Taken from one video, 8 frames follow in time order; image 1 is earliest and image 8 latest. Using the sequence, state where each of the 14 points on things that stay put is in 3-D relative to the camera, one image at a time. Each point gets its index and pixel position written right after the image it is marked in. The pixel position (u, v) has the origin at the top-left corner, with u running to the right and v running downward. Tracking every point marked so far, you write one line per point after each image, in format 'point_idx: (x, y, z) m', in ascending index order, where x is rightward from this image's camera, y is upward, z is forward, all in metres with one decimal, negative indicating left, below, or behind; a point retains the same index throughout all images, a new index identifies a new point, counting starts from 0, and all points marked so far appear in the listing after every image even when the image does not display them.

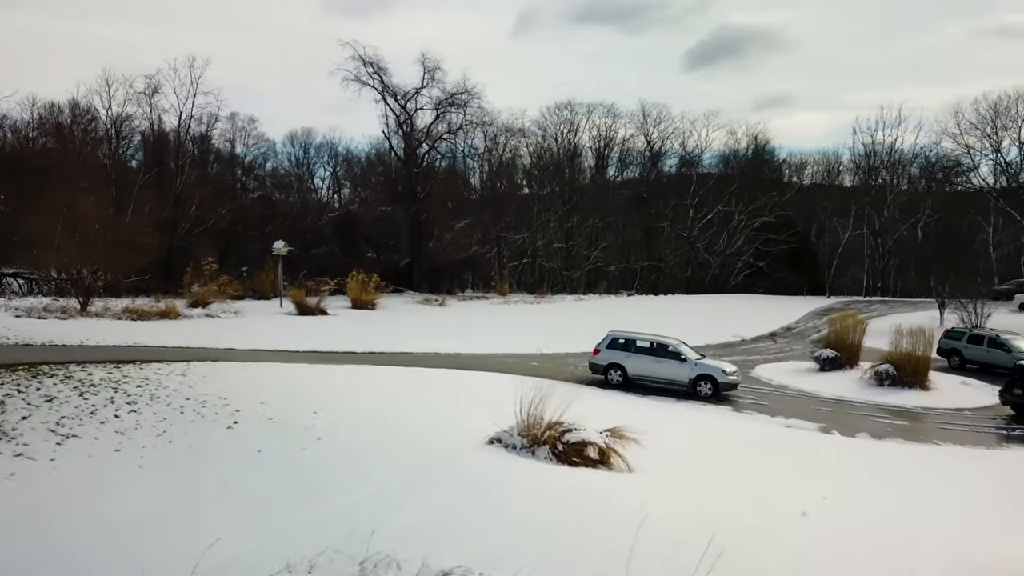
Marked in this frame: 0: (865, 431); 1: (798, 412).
0: (+8.2, -3.4, +16.7) m
1: (+7.3, -3.2, +18.0) m
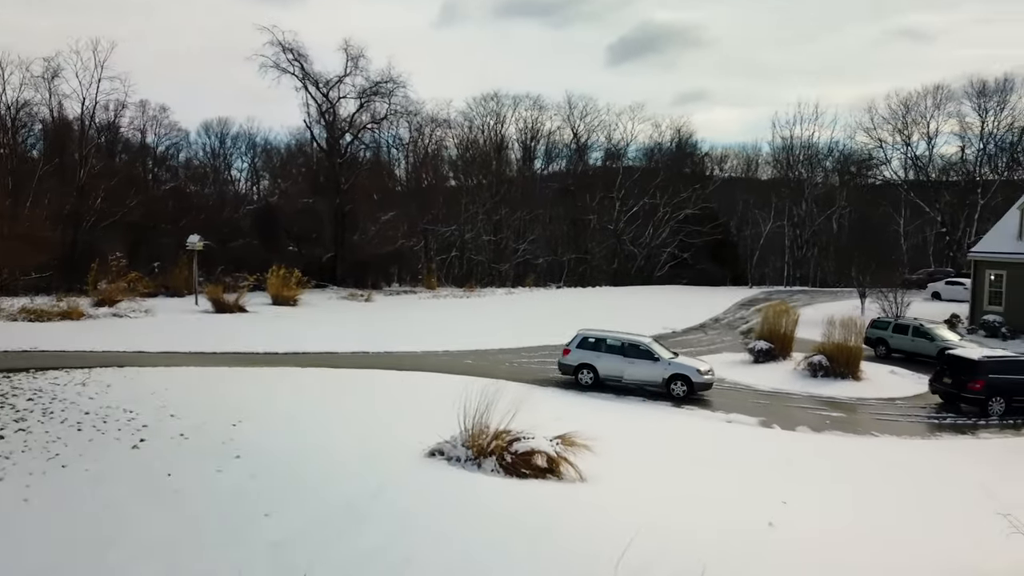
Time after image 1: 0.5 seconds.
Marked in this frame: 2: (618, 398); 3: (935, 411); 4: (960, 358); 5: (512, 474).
0: (+6.8, -3.2, +16.6) m
1: (+5.8, -3.0, +17.9) m
2: (+2.8, -2.9, +17.8) m
3: (+10.6, -3.1, +17.8) m
4: (+11.1, -1.8, +17.5) m
5: (0.0, -2.5, +9.5) m
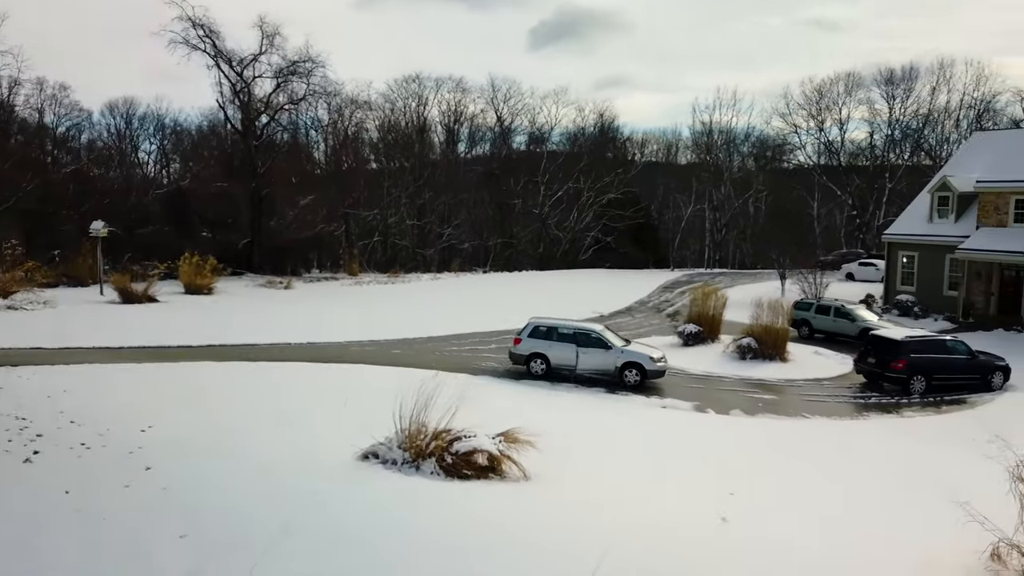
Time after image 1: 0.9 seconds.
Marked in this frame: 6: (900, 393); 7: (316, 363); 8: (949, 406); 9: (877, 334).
0: (+5.3, -2.8, +16.7) m
1: (+4.1, -2.6, +17.8) m
2: (+1.2, -2.5, +17.5) m
3: (+8.9, -2.6, +18.3) m
4: (+9.4, -1.3, +18.0) m
5: (-0.7, -2.3, +8.9) m
6: (+9.8, -2.7, +17.9) m
7: (-5.3, -2.0, +19.1) m
8: (+10.2, -2.9, +16.5) m
9: (+9.4, -1.2, +18.3) m
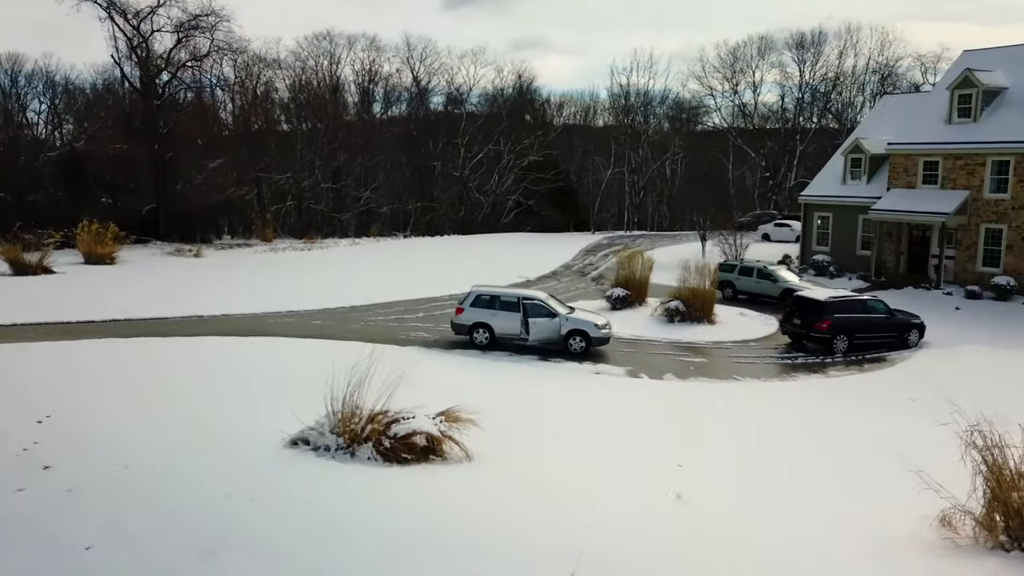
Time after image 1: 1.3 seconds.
0: (+3.7, -2.0, +16.8) m
1: (+2.4, -1.7, +17.7) m
2: (-0.5, -1.8, +17.1) m
3: (+7.2, -1.6, +18.7) m
4: (+7.7, -0.3, +18.4) m
5: (-1.4, -2.0, +8.3) m
6: (+8.1, -1.7, +18.5) m
7: (-7.0, -1.3, +18.0) m
8: (+8.7, -1.9, +17.1) m
9: (+7.6, -0.2, +18.7) m
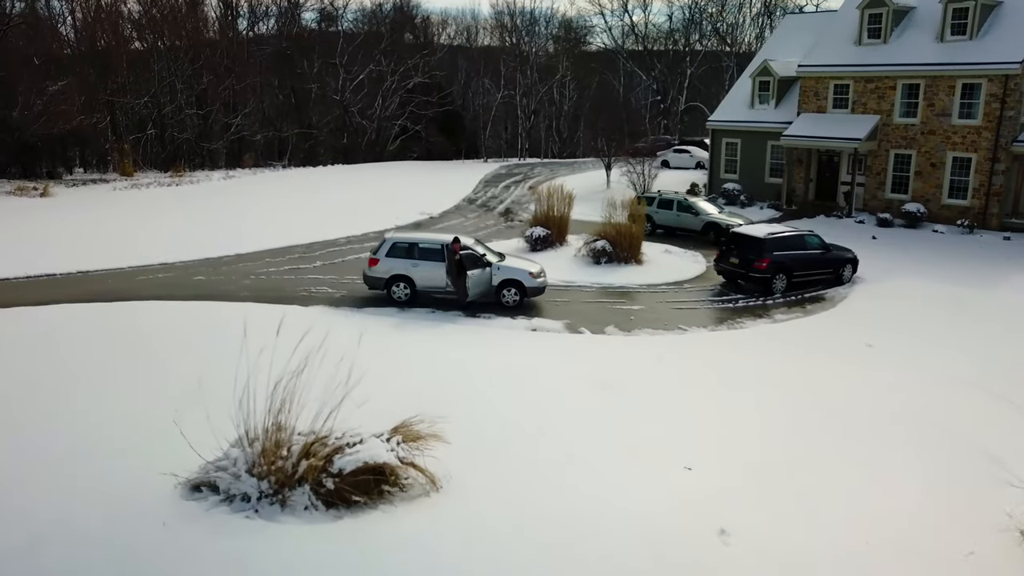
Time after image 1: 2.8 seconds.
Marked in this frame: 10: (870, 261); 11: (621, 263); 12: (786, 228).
0: (+2.1, -0.8, +15.3) m
1: (+0.7, -0.5, +16.1) m
2: (-2.1, -0.7, +15.0) m
3: (+5.2, -0.1, +17.7) m
4: (+5.7, +1.2, +17.4) m
5: (-1.6, -1.9, +6.2) m
6: (+6.1, -0.1, +17.6) m
7: (-8.7, -0.4, +14.8) m
8: (+6.9, -0.4, +16.4) m
9: (+5.6, +1.4, +17.6) m
10: (+10.1, +0.8, +20.0) m
11: (+3.1, +0.7, +19.9) m
12: (+6.8, +1.5, +17.7) m
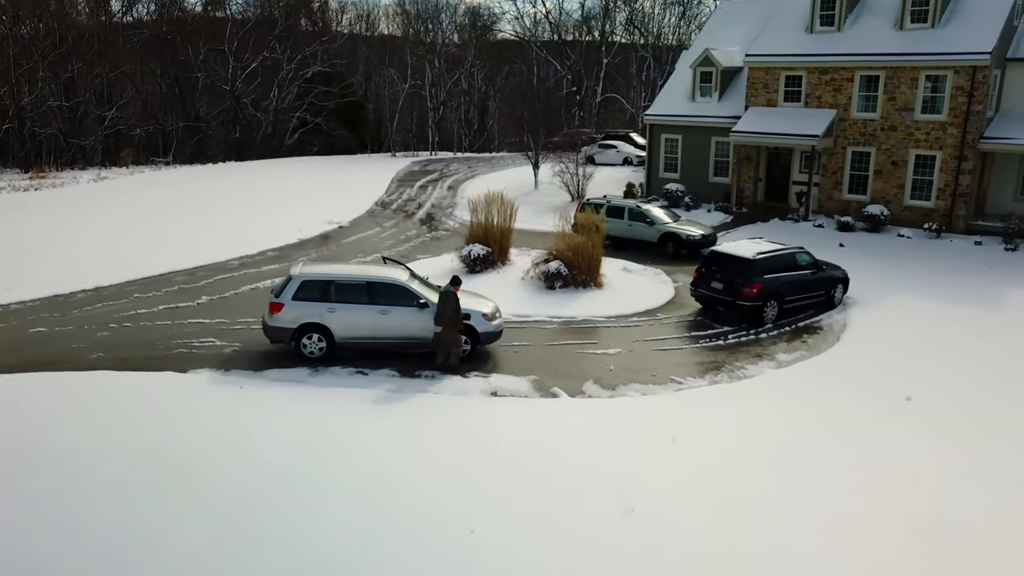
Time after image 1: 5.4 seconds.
0: (+1.3, -1.5, +12.2) m
1: (-0.3, -1.3, +12.7) m
2: (-2.8, -1.6, +11.3) m
3: (+4.0, -0.7, +14.9) m
4: (+4.5, +0.6, +14.6) m
5: (-1.2, -2.8, +2.7) m
6: (+4.9, -0.7, +15.0) m
7: (-9.4, -1.5, +10.2) m
8: (+5.9, -1.0, +13.9) m
9: (+4.4, +0.8, +14.8) m
10: (+8.5, +0.3, +17.8) m
11: (+1.6, 0.0, +16.8) m
12: (+5.5, +0.9, +15.1) m
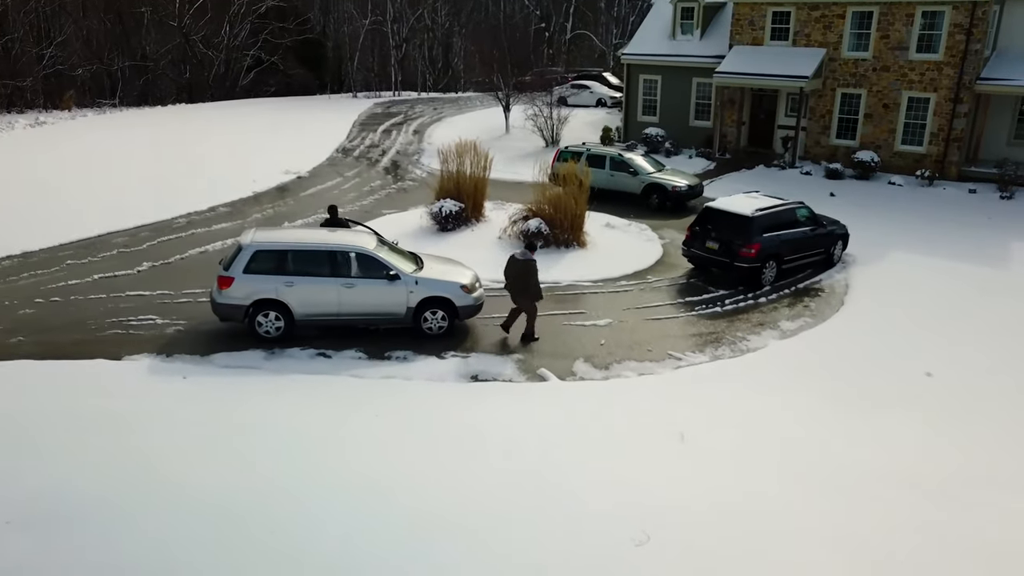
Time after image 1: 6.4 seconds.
0: (+1.0, -1.0, +11.1) m
1: (-0.6, -0.7, +11.5) m
2: (-3.1, -1.2, +10.0) m
3: (+3.6, +0.1, +13.8) m
4: (+4.1, +1.4, +13.5) m
5: (-1.0, -3.1, +1.6) m
6: (+4.5, +0.1, +13.9) m
7: (-9.6, -1.3, +8.6) m
8: (+5.5, -0.3, +12.9) m
9: (+3.9, +1.5, +13.7) m
10: (+7.9, +1.4, +16.8) m
11: (+1.0, +0.9, +15.6) m
12: (+5.1, +1.7, +14.0) m
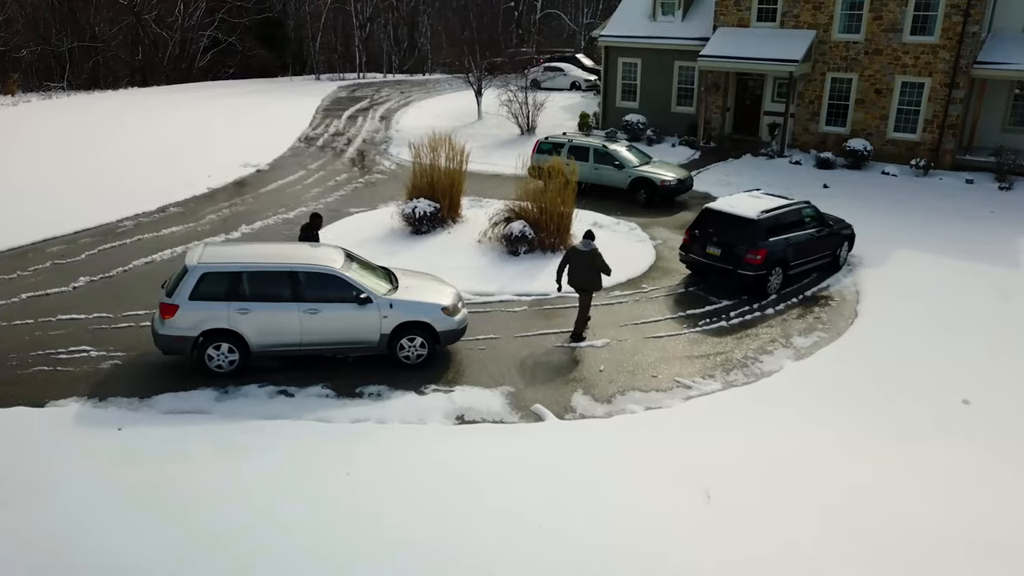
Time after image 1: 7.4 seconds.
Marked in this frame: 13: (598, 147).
0: (+0.8, -1.3, +9.9) m
1: (-0.7, -1.0, +10.2) m
2: (-3.2, -1.6, +8.6) m
3: (+3.3, -0.1, +12.7) m
4: (+3.8, +1.2, +12.4) m
5: (-0.7, -3.7, +0.4) m
6: (+4.2, 0.0, +12.9) m
7: (-9.6, -1.9, +7.0) m
8: (+5.3, -0.4, +11.9) m
9: (+3.6, +1.4, +12.5) m
10: (+7.5, +1.4, +15.8) m
11: (+0.7, +0.8, +14.3) m
12: (+4.7, +1.6, +12.9) m
13: (+2.2, +3.6, +18.3) m
